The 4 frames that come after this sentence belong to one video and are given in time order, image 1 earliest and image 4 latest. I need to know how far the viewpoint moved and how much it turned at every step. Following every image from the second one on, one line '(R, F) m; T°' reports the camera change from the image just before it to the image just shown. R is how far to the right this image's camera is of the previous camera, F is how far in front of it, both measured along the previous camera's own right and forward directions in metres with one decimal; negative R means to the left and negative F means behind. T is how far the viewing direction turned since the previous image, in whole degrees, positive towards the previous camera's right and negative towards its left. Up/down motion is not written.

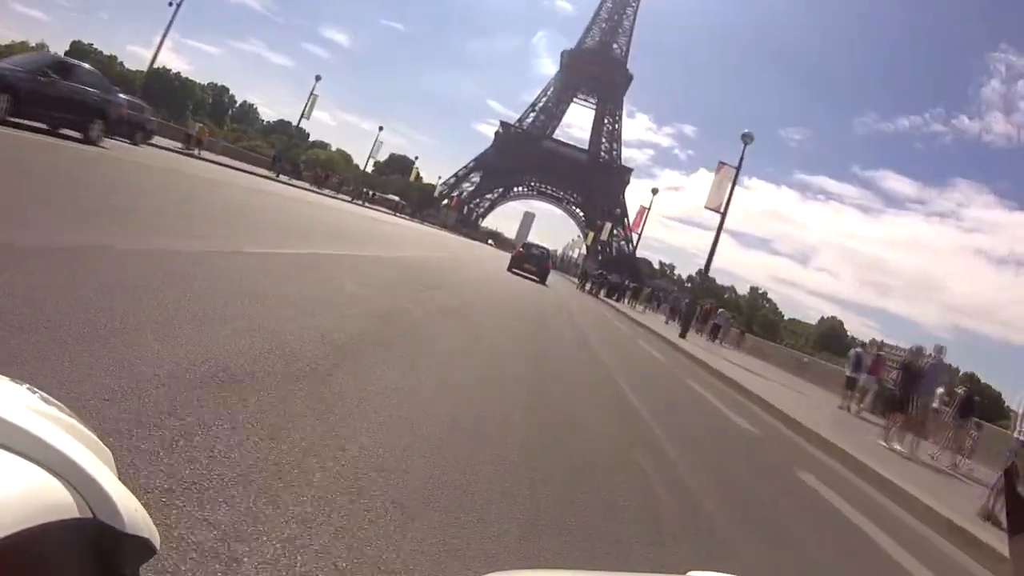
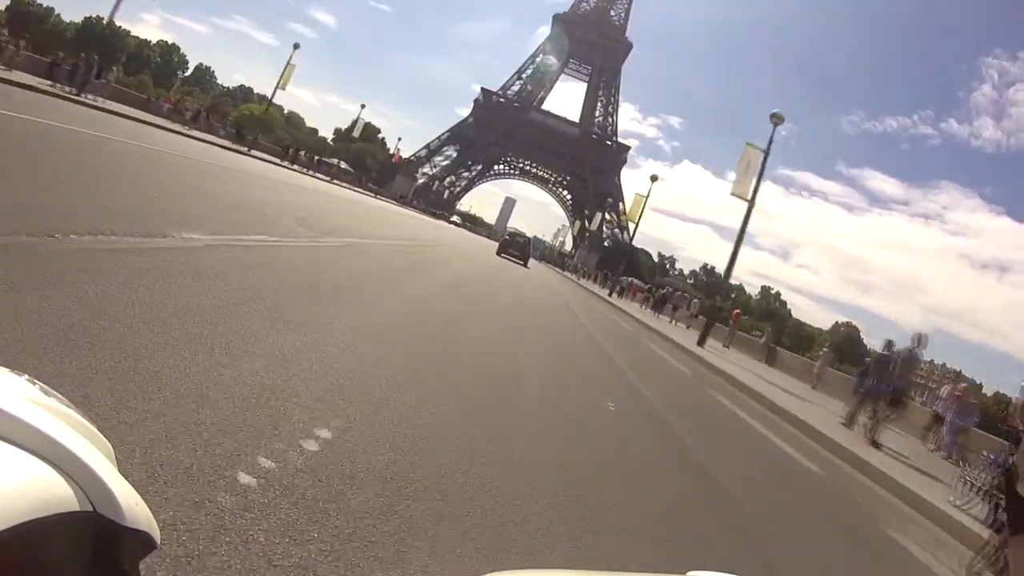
(-2.0, +2.2) m; +1°
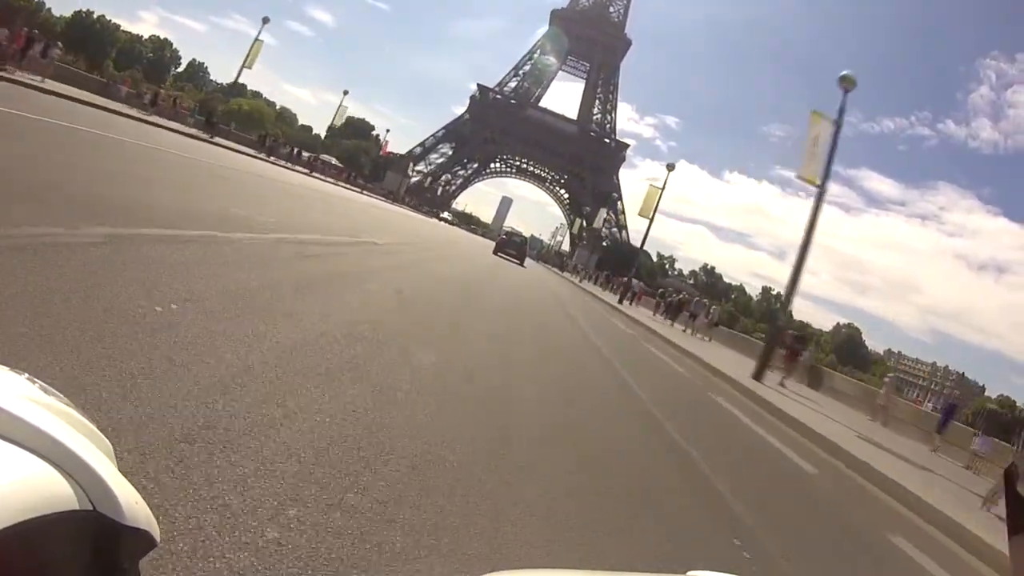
(-0.6, +1.1) m; 0°
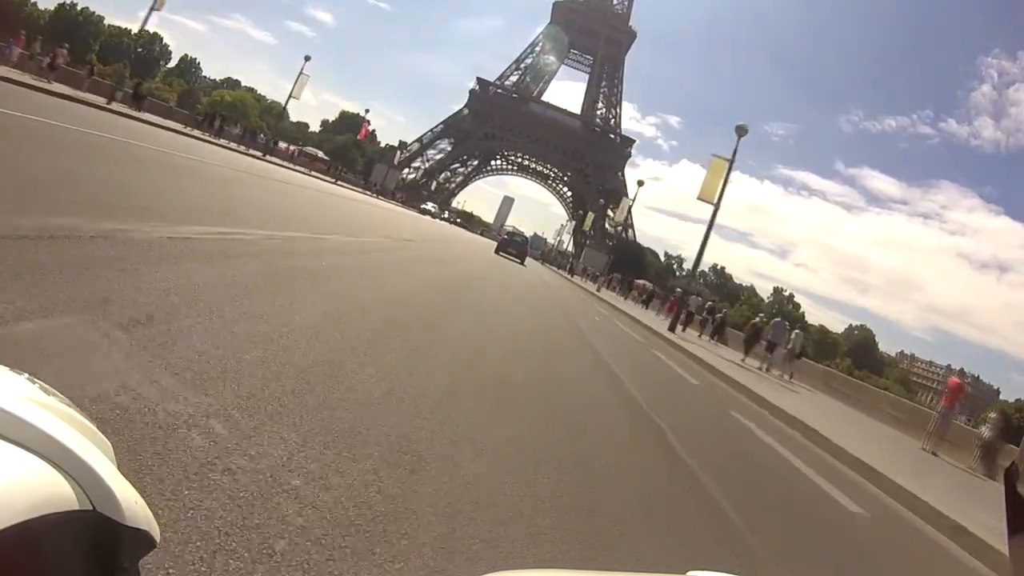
(-0.3, +0.6) m; 0°
